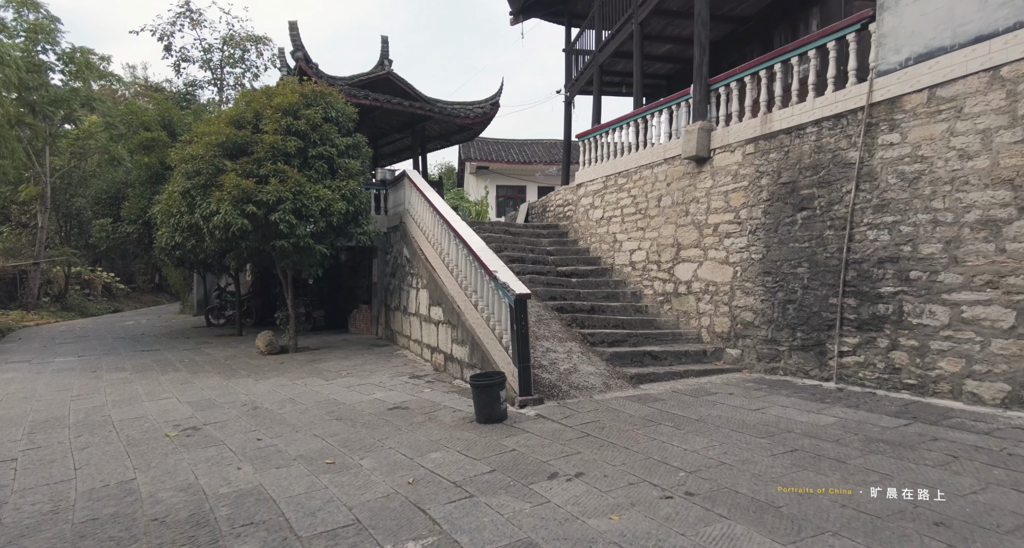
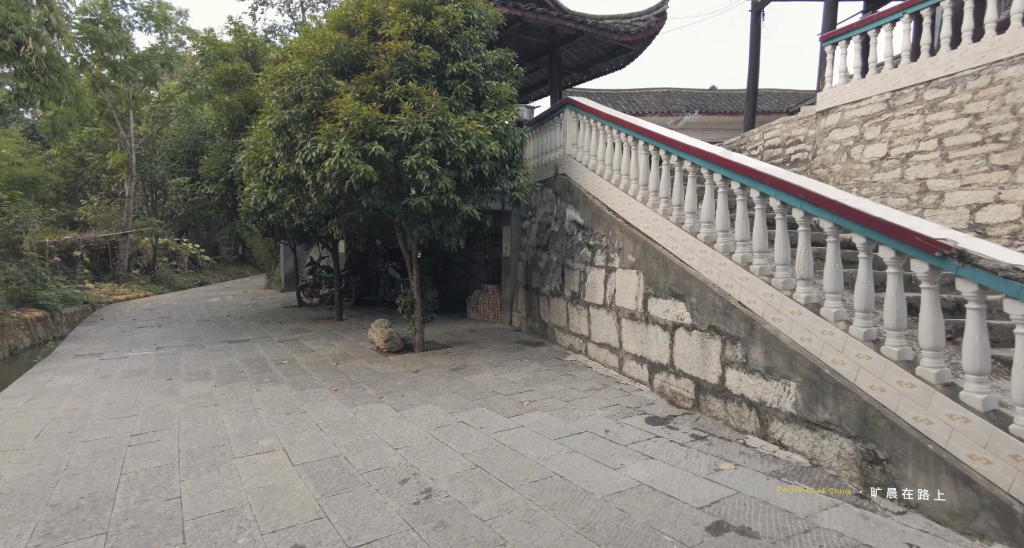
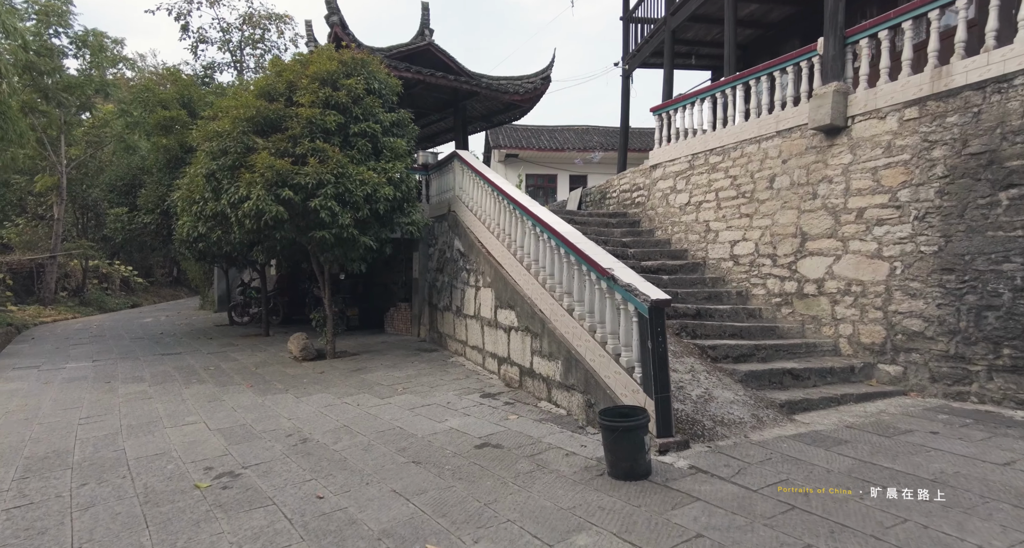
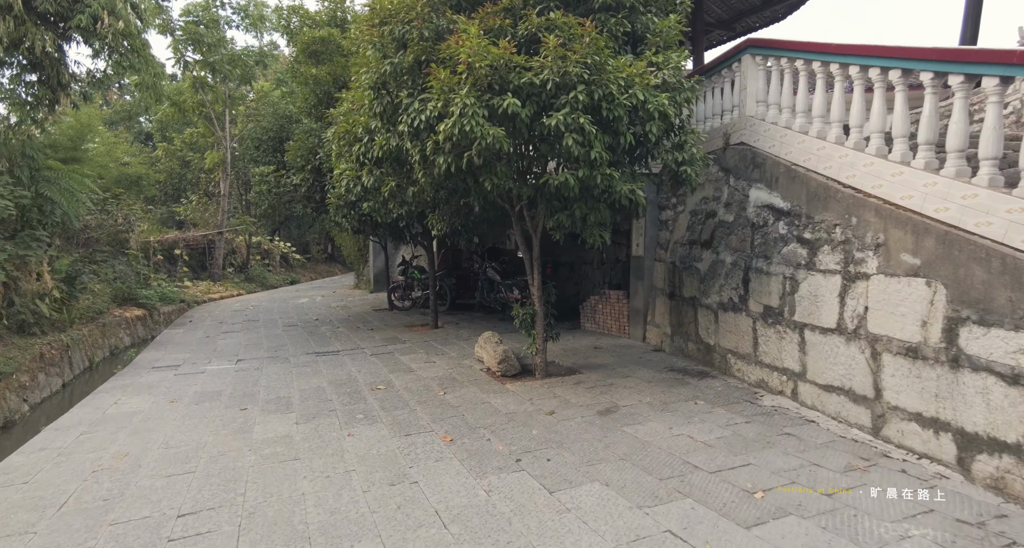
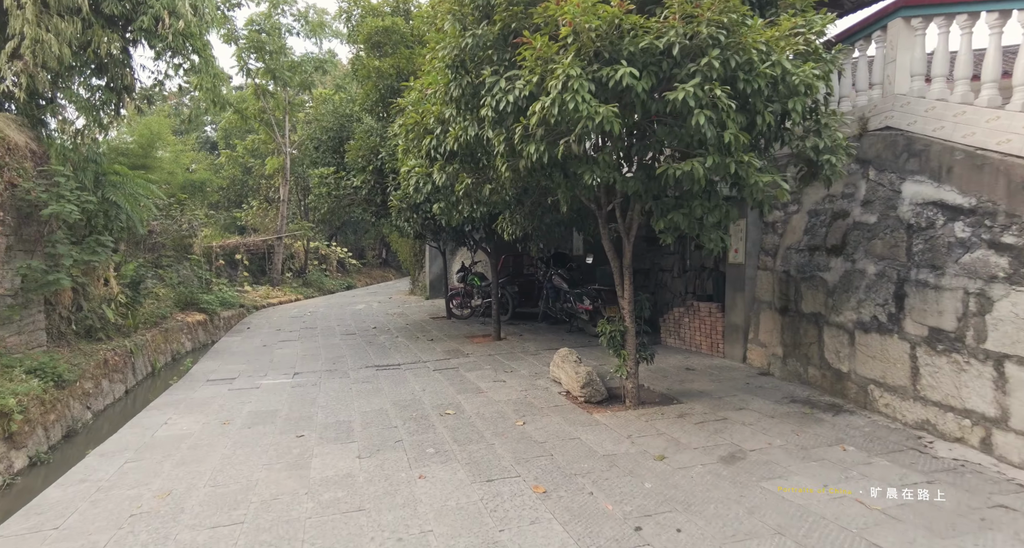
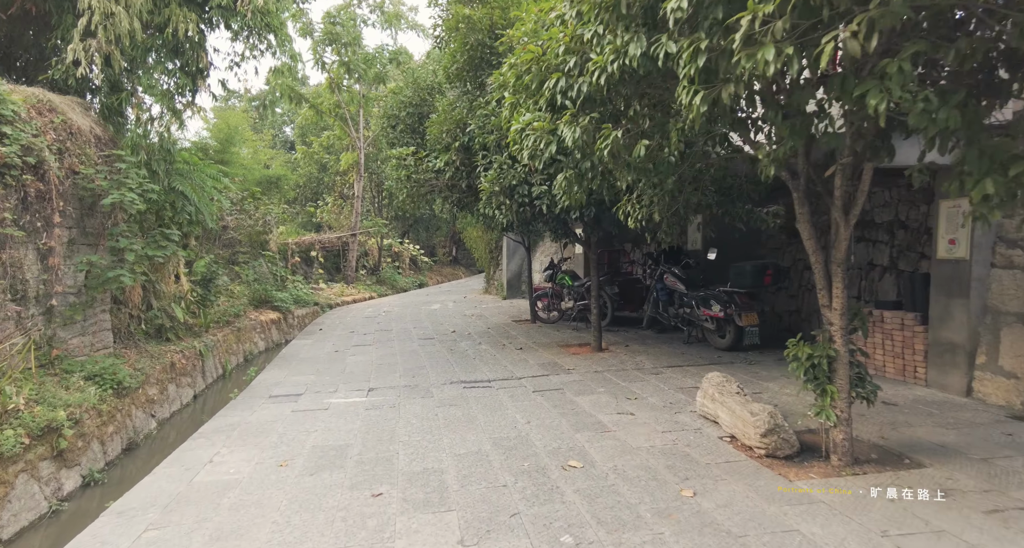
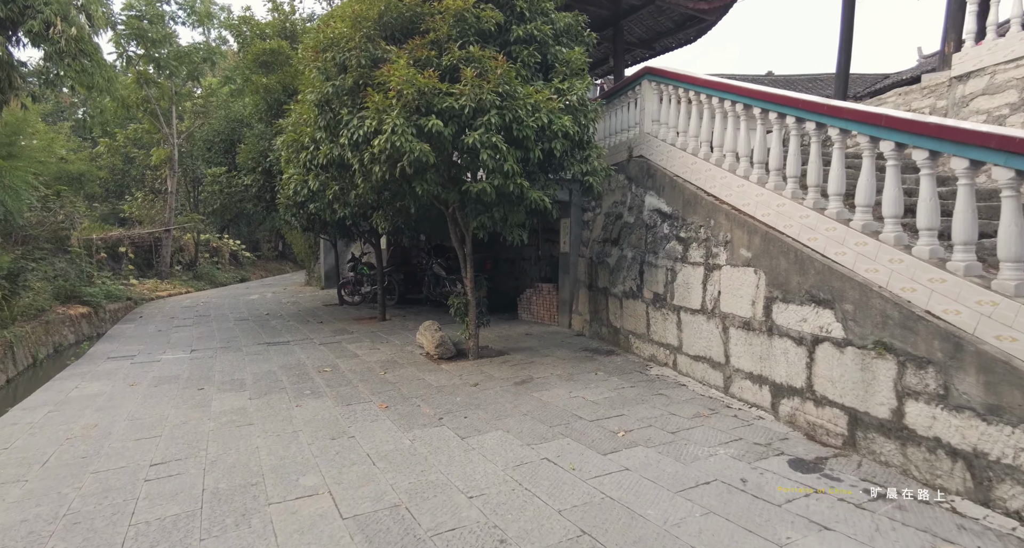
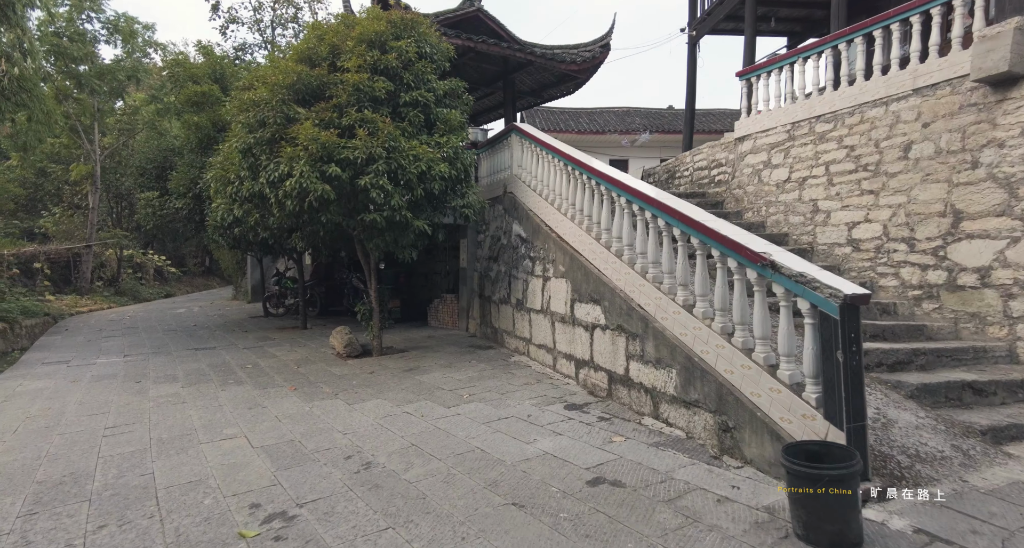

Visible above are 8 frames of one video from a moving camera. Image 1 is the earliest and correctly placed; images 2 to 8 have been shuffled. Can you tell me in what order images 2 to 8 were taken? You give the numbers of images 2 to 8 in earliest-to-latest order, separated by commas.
3, 8, 2, 7, 4, 5, 6
